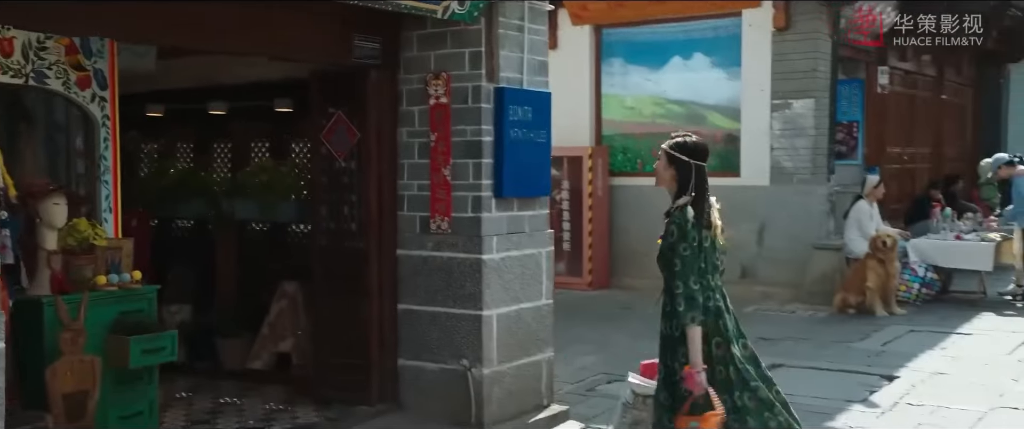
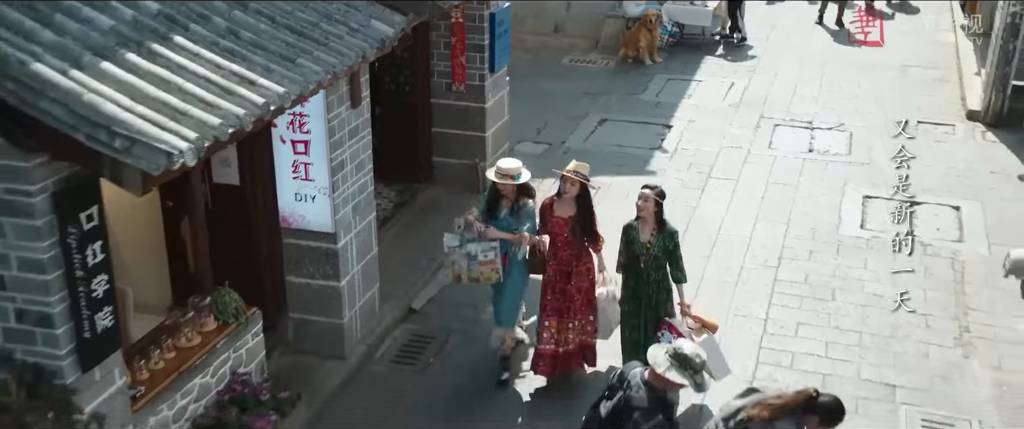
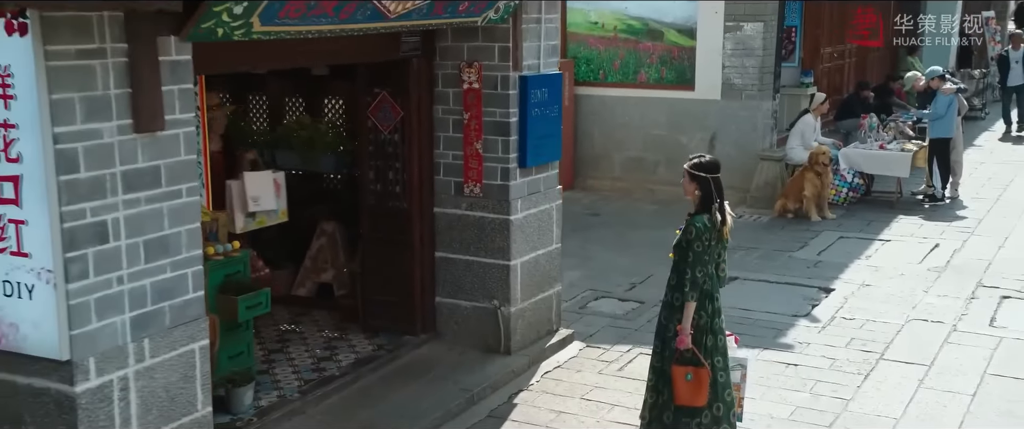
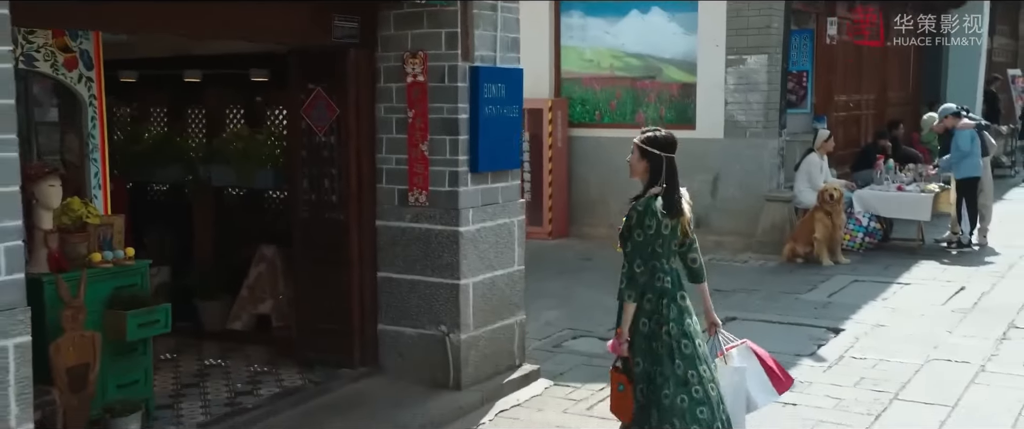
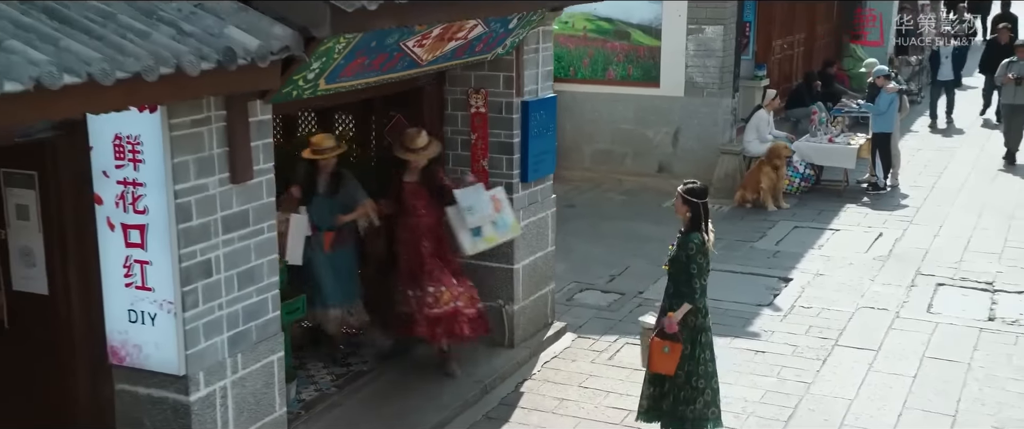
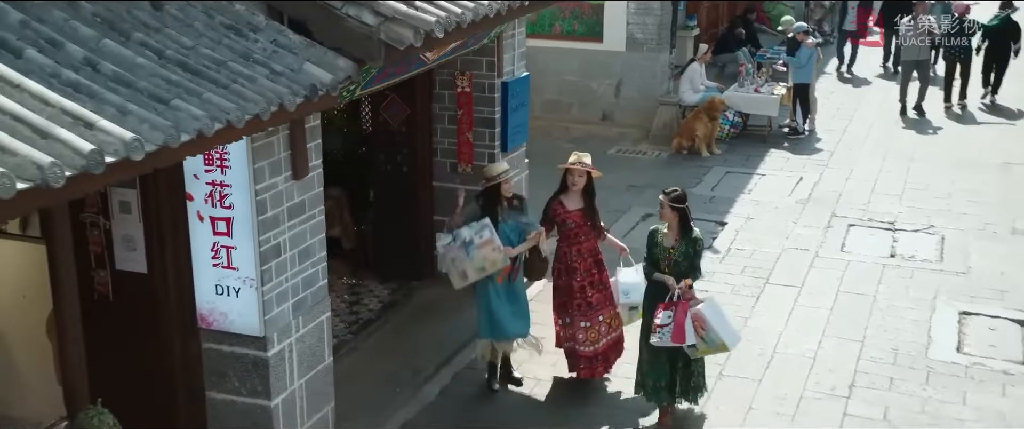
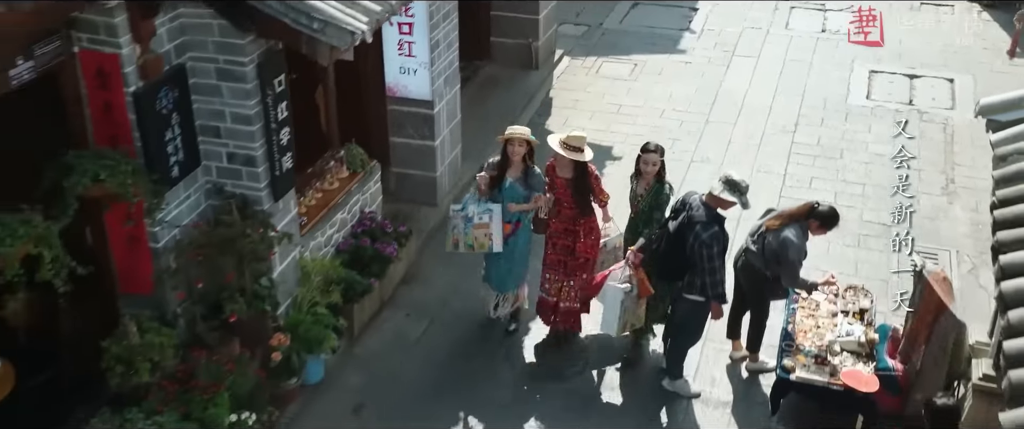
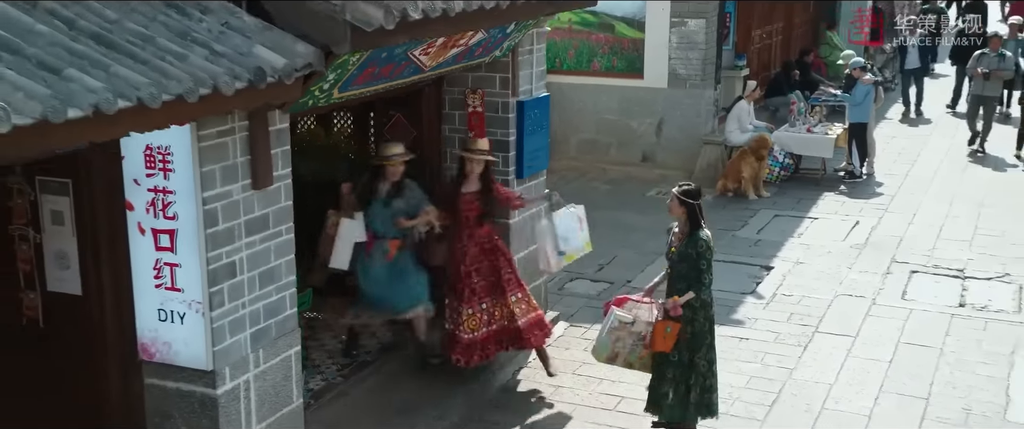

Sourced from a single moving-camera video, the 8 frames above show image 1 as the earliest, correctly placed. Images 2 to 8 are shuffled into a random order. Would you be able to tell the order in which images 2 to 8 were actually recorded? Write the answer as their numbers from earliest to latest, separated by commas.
4, 3, 5, 8, 6, 2, 7
